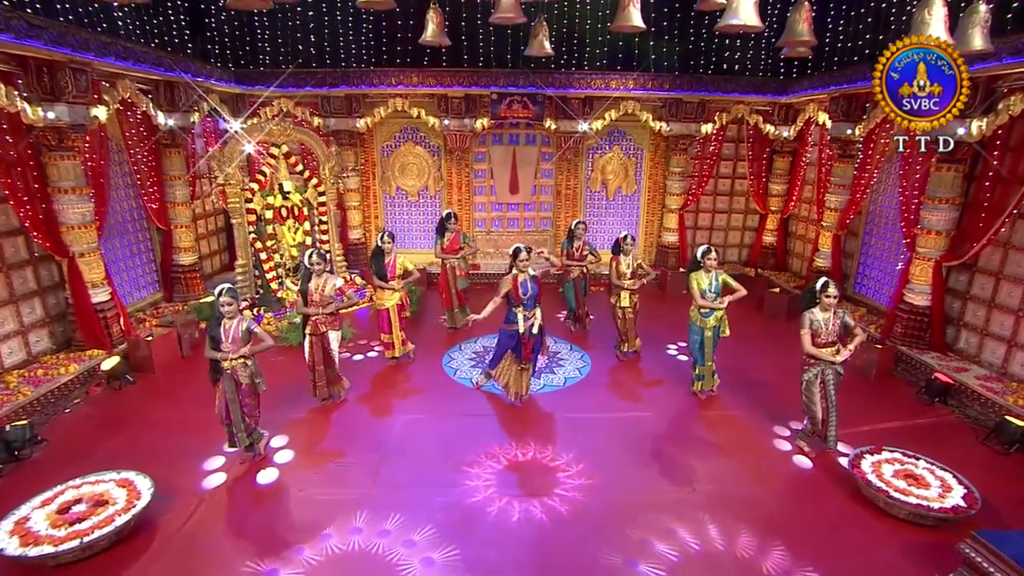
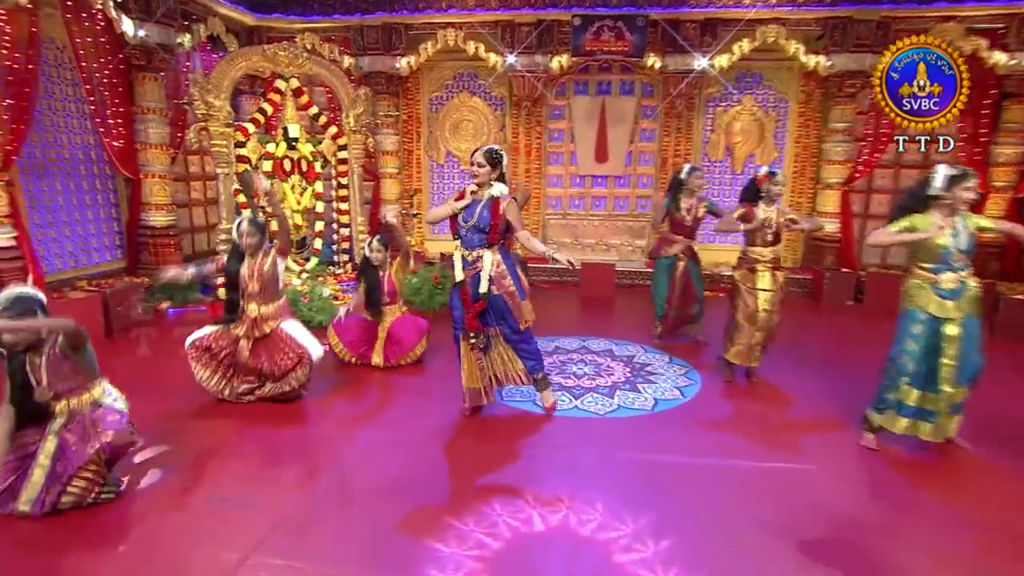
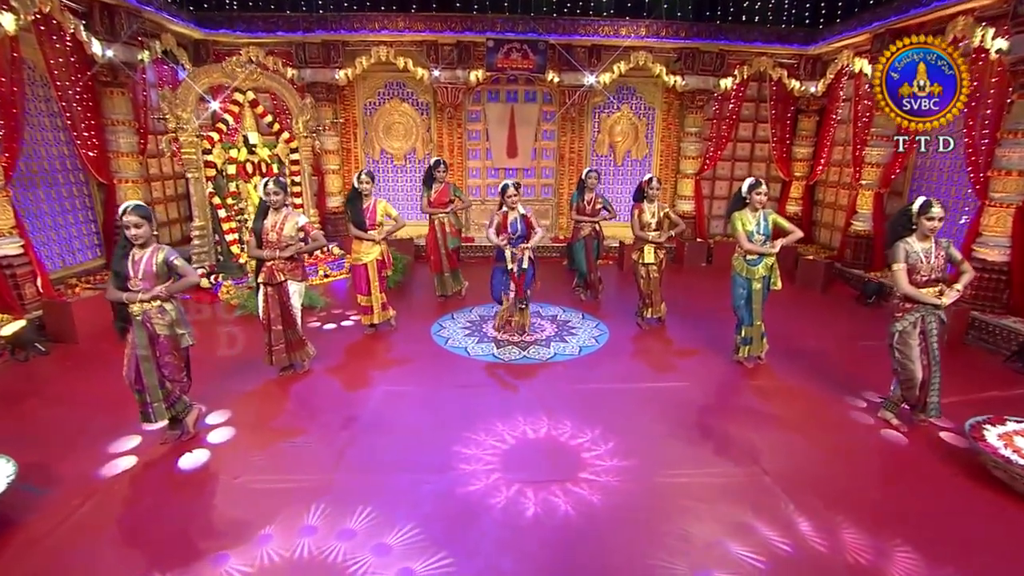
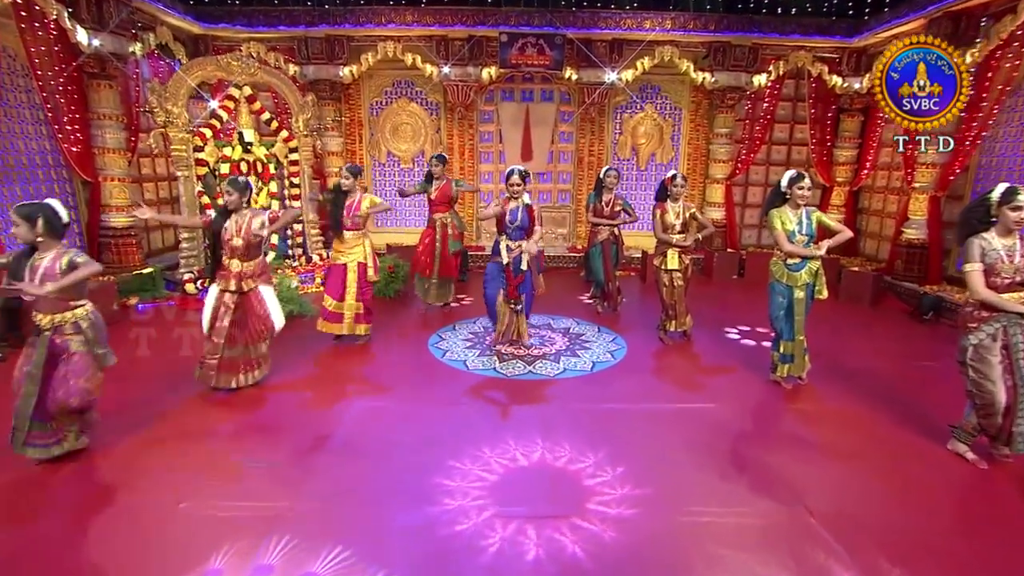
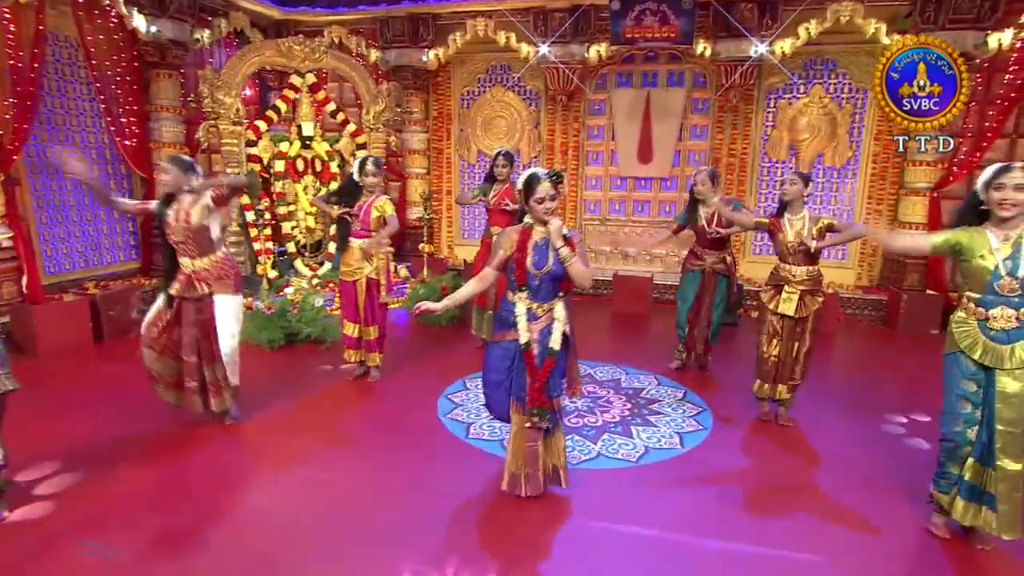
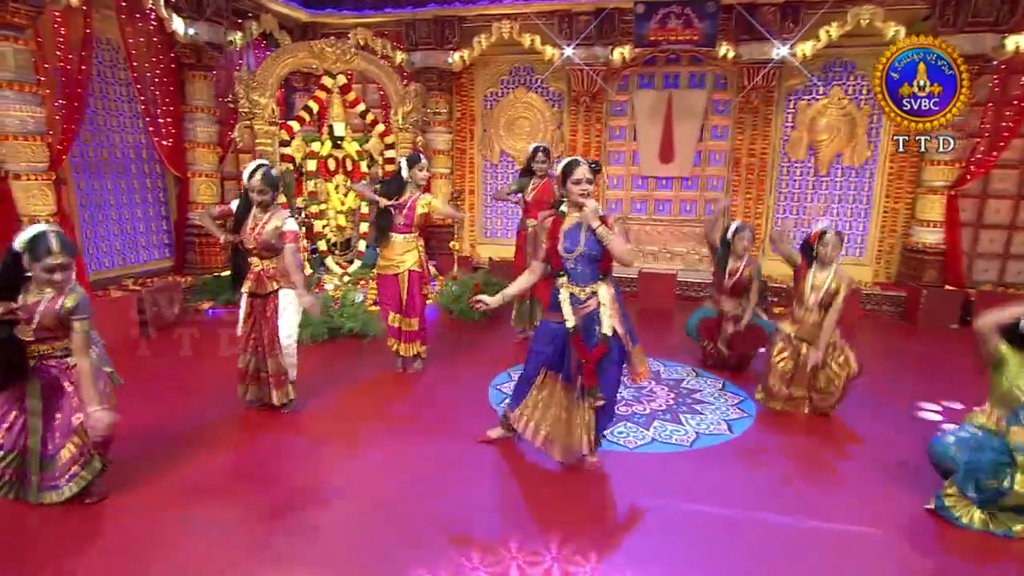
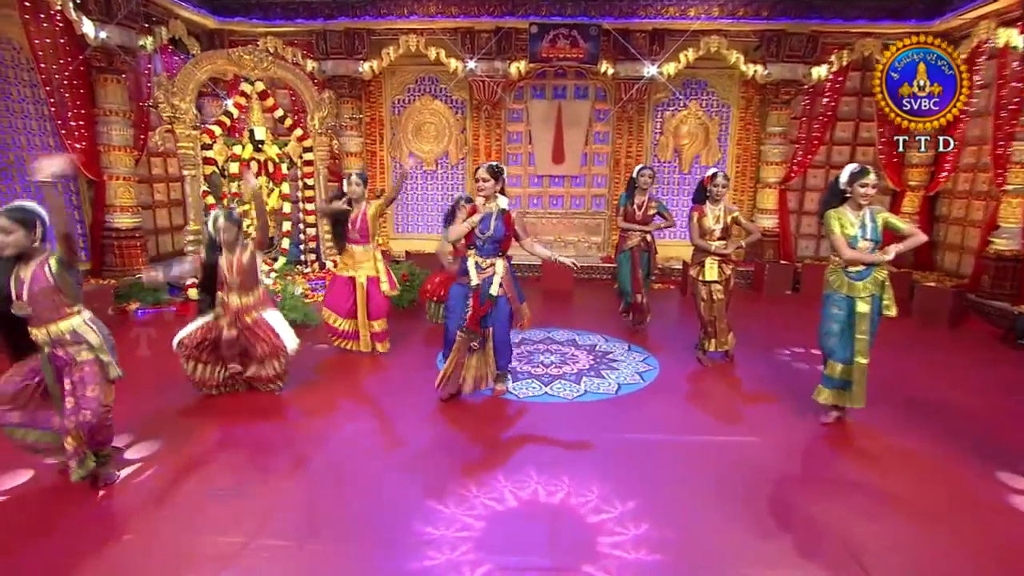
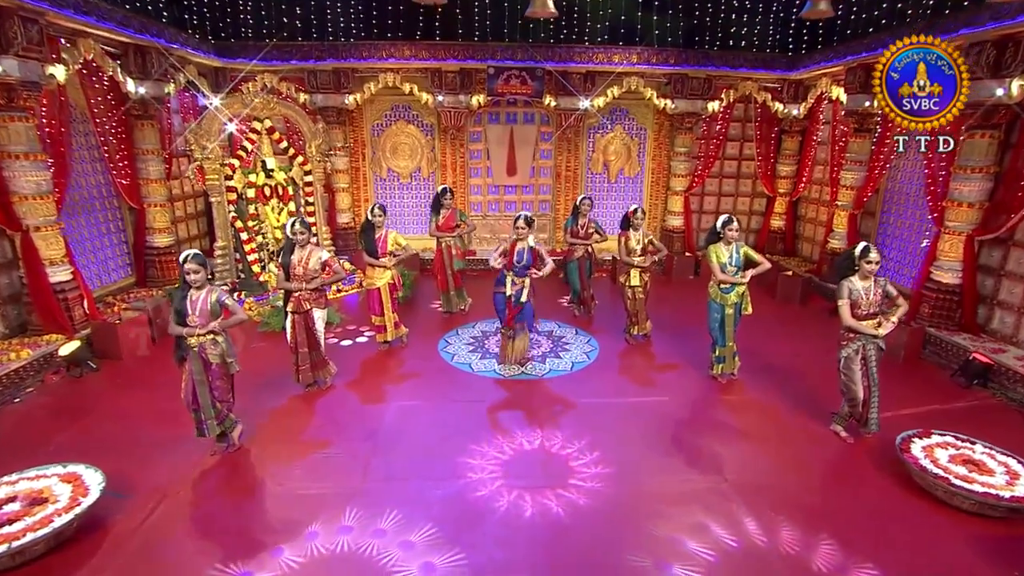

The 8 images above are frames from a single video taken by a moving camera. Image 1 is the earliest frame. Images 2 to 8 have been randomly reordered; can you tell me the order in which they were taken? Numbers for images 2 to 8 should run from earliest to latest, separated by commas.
8, 3, 4, 7, 2, 6, 5
